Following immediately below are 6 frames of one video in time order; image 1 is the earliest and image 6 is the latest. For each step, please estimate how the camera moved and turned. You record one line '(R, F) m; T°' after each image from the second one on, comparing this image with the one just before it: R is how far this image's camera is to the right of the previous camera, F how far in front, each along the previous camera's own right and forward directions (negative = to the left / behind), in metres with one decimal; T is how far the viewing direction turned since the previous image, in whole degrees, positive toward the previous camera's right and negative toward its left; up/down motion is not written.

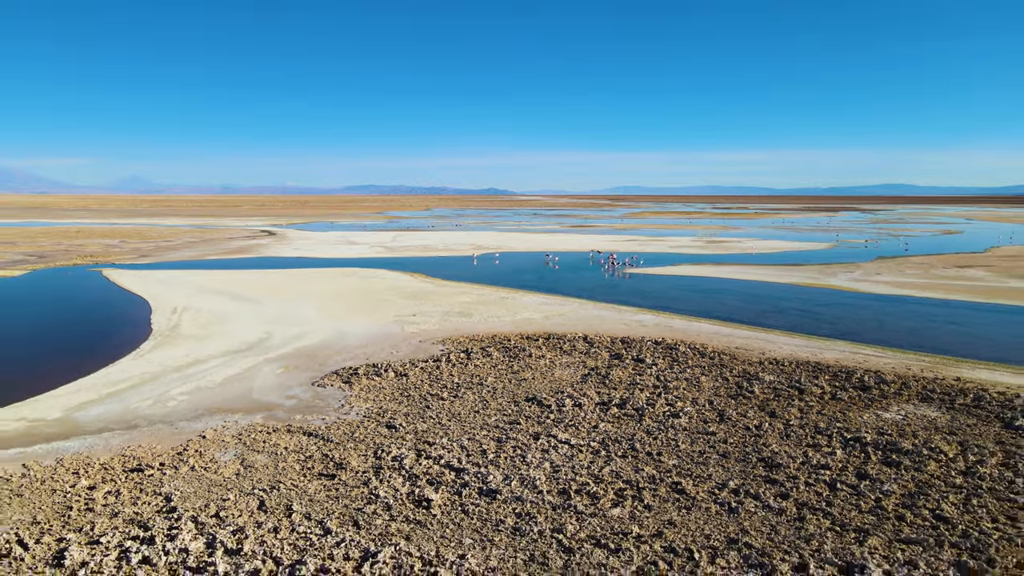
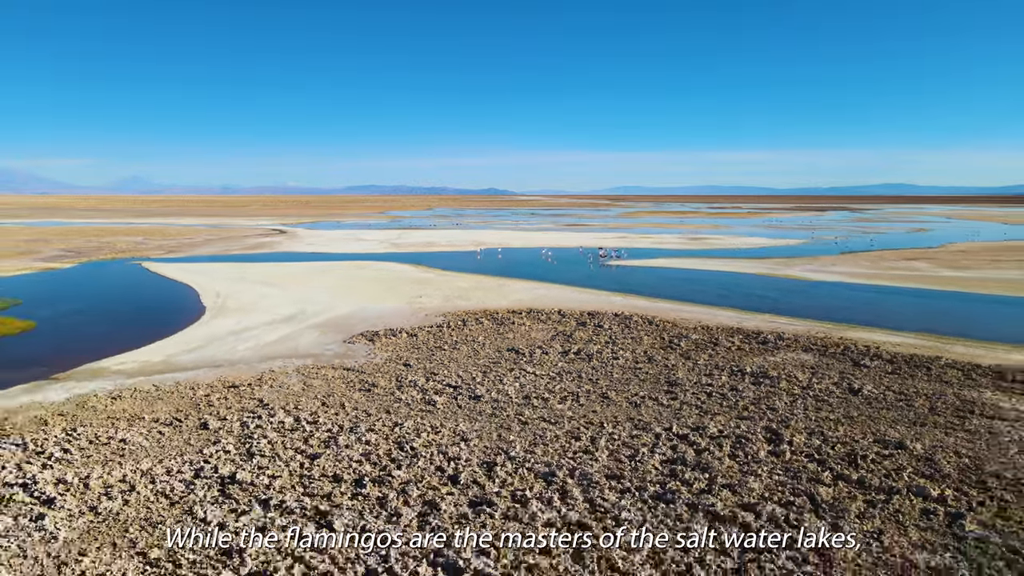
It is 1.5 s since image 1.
(+0.5, -4.7) m; 0°
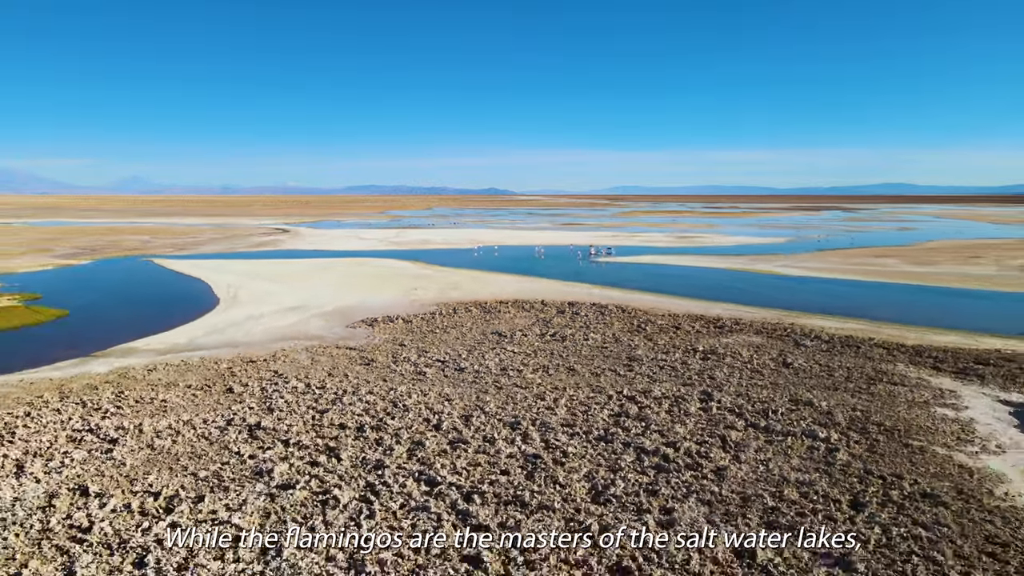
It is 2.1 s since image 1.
(+0.6, -2.4) m; 0°
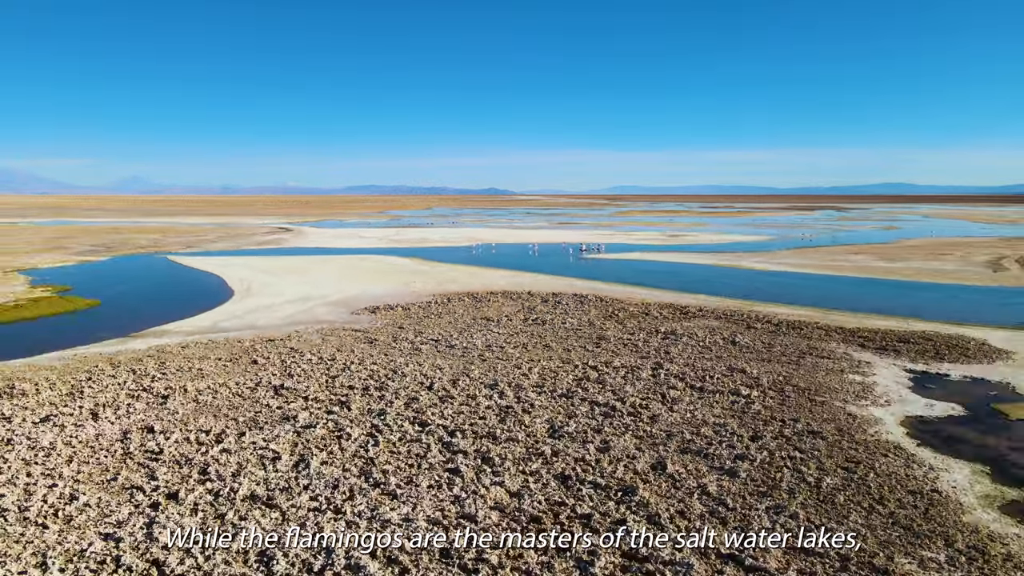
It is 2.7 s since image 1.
(+0.5, -2.6) m; 0°
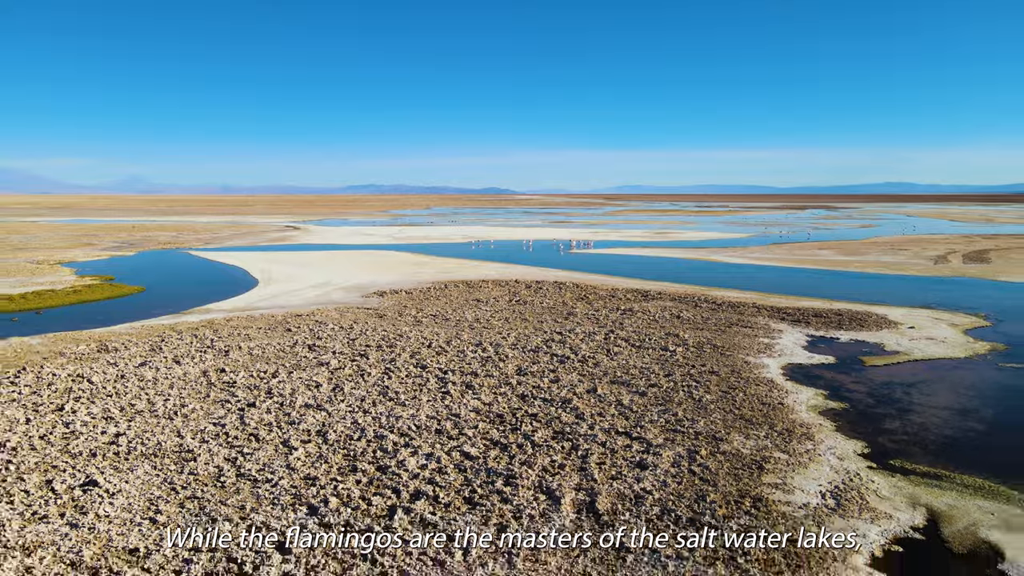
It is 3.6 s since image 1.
(+0.6, -4.3) m; 0°
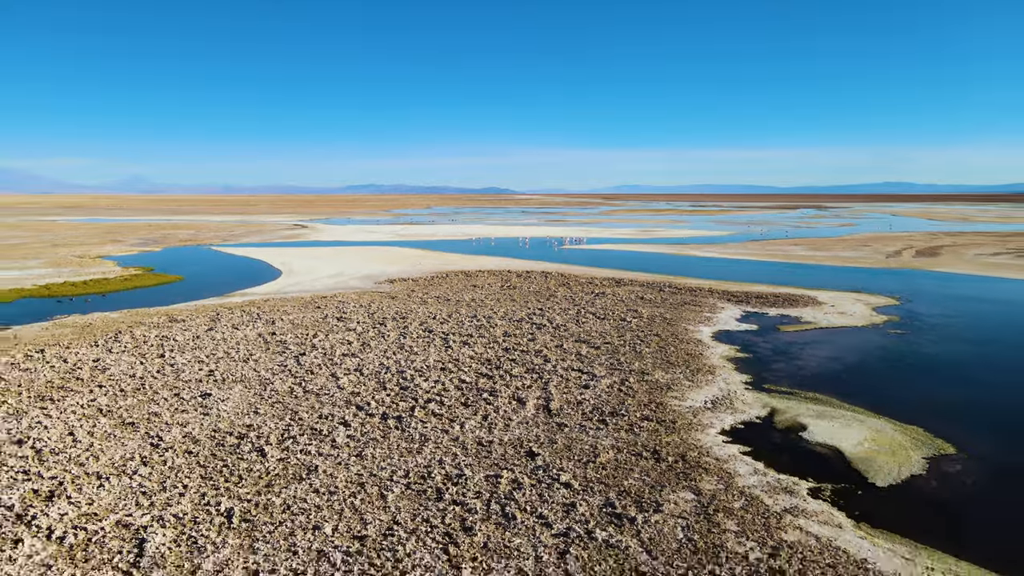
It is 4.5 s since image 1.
(+0.5, -4.7) m; 0°
